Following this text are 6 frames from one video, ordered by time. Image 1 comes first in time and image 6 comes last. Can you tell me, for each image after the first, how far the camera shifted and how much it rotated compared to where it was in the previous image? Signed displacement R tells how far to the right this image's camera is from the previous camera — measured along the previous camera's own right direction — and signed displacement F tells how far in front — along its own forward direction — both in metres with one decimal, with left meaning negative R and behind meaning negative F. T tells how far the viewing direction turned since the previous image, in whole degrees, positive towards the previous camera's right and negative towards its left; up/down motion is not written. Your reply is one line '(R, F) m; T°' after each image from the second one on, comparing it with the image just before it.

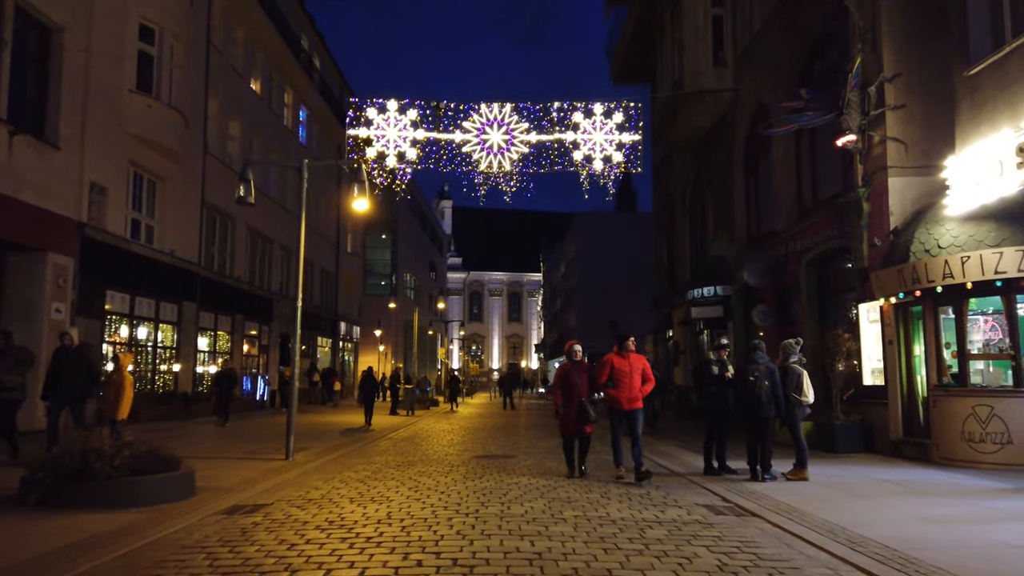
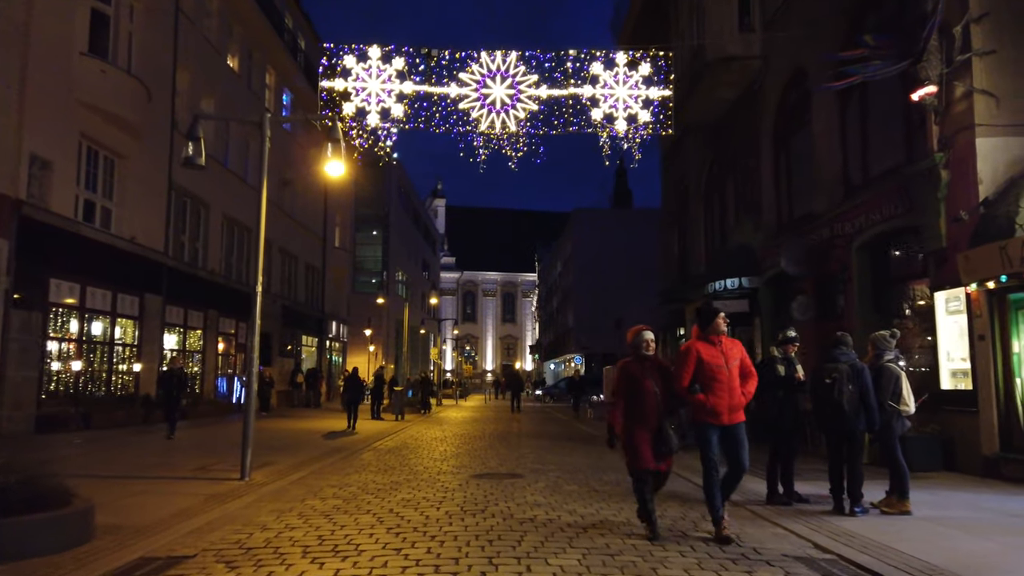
(-0.2, +2.4) m; +1°
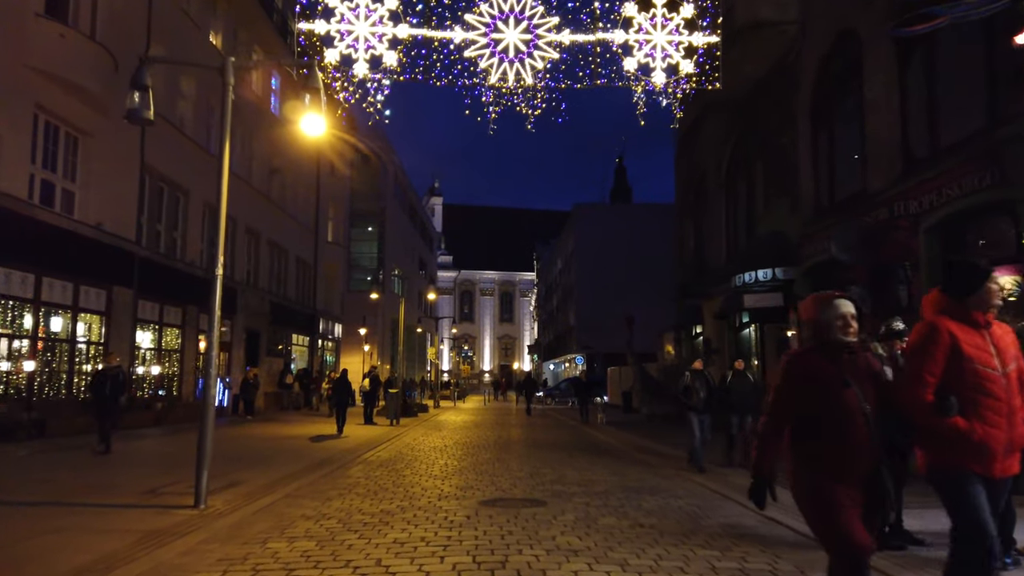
(-0.3, +2.0) m; 0°
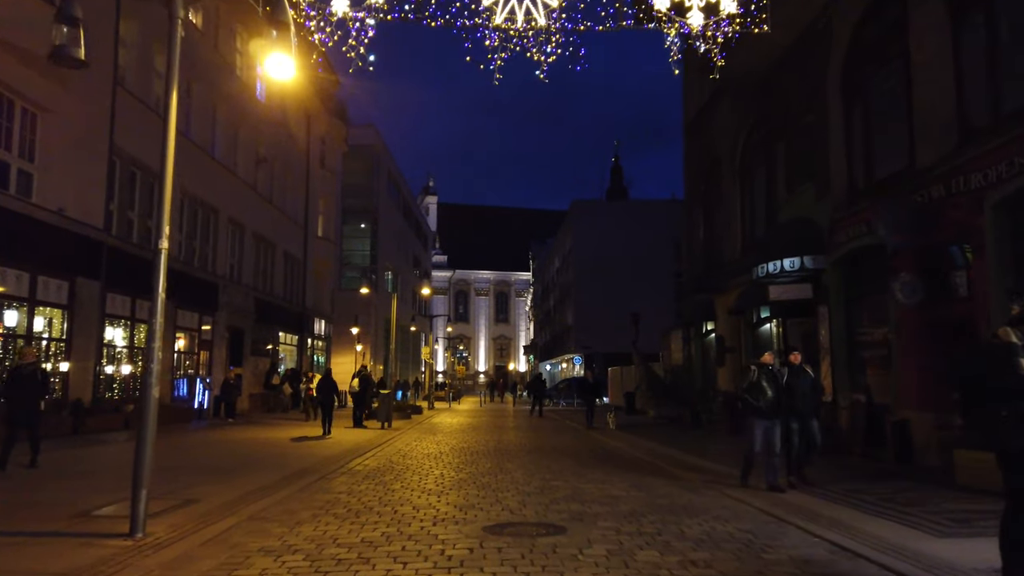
(-0.2, +1.6) m; 0°
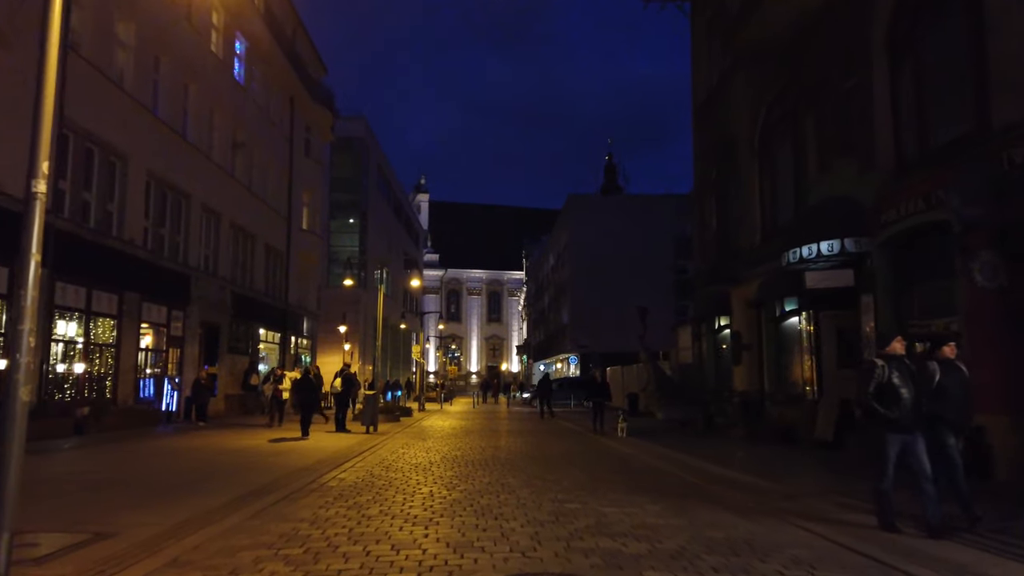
(-0.2, +2.0) m; +1°
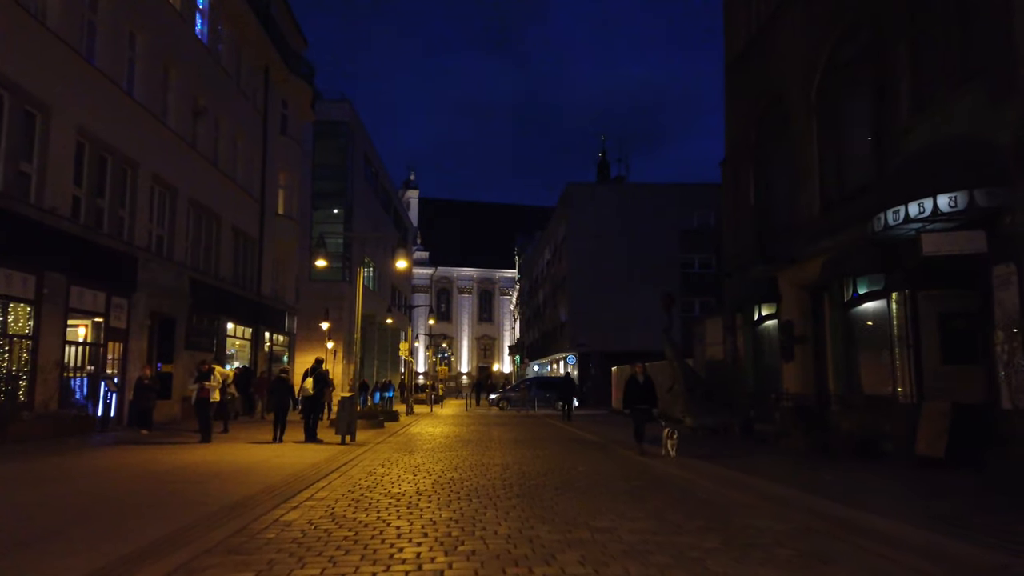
(-0.4, +3.6) m; +1°
